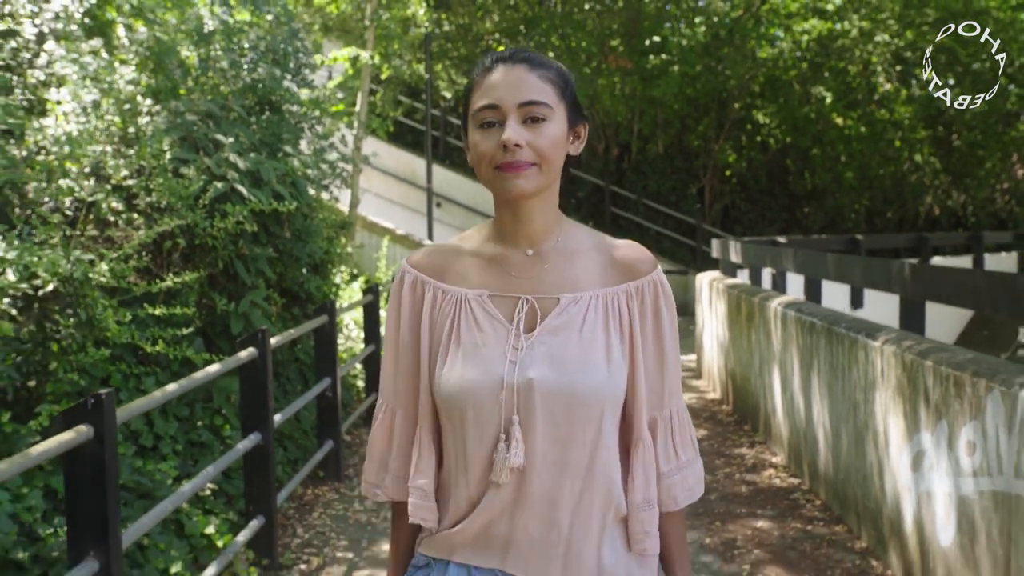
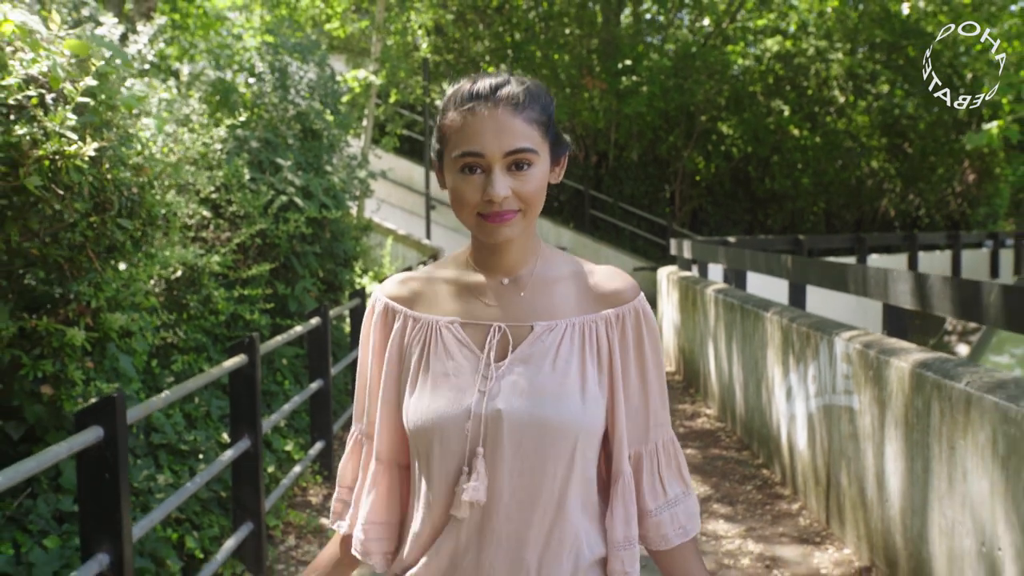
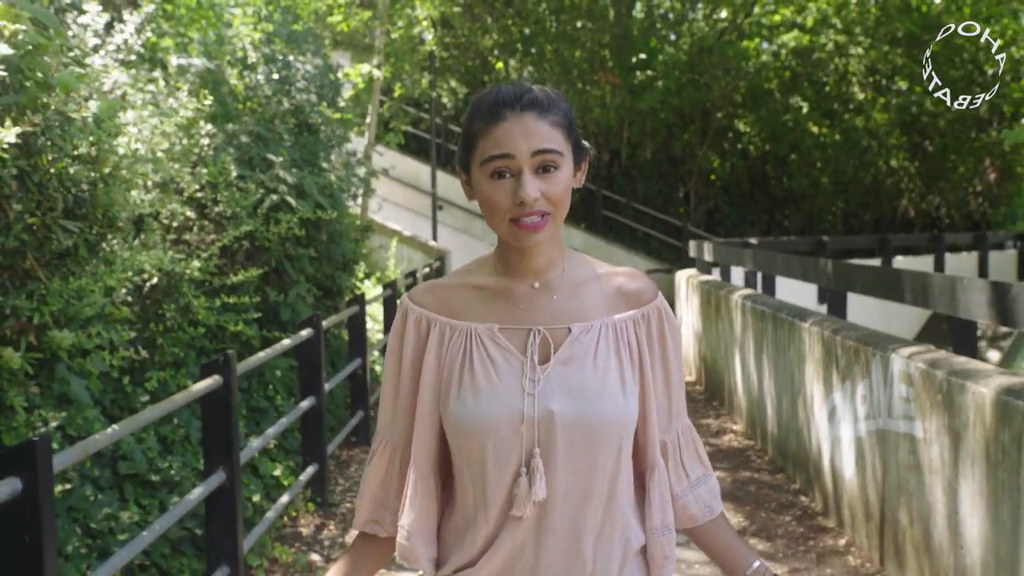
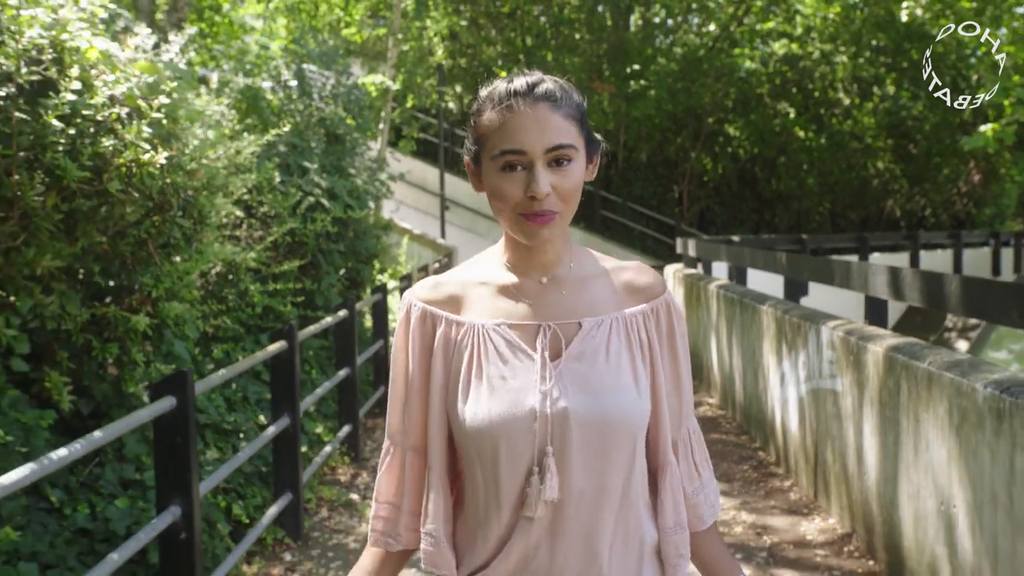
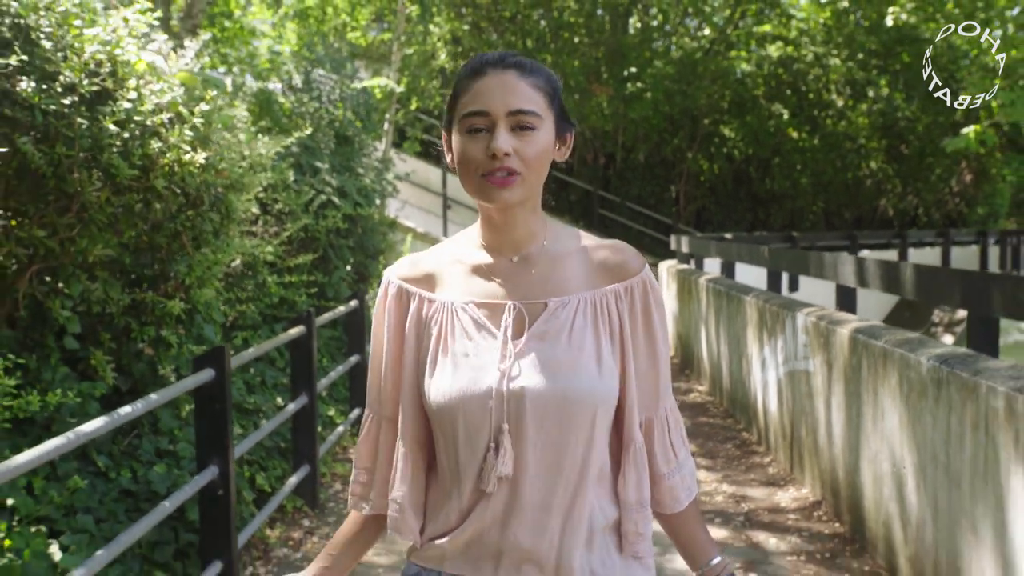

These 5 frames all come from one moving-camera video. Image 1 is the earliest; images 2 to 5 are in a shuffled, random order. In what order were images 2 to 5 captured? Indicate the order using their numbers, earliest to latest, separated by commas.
3, 2, 4, 5
